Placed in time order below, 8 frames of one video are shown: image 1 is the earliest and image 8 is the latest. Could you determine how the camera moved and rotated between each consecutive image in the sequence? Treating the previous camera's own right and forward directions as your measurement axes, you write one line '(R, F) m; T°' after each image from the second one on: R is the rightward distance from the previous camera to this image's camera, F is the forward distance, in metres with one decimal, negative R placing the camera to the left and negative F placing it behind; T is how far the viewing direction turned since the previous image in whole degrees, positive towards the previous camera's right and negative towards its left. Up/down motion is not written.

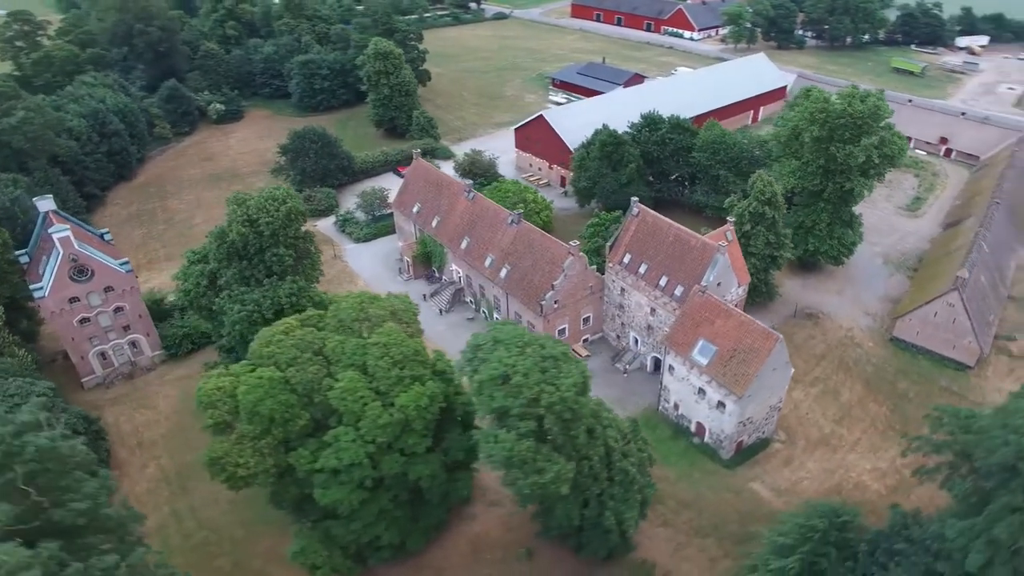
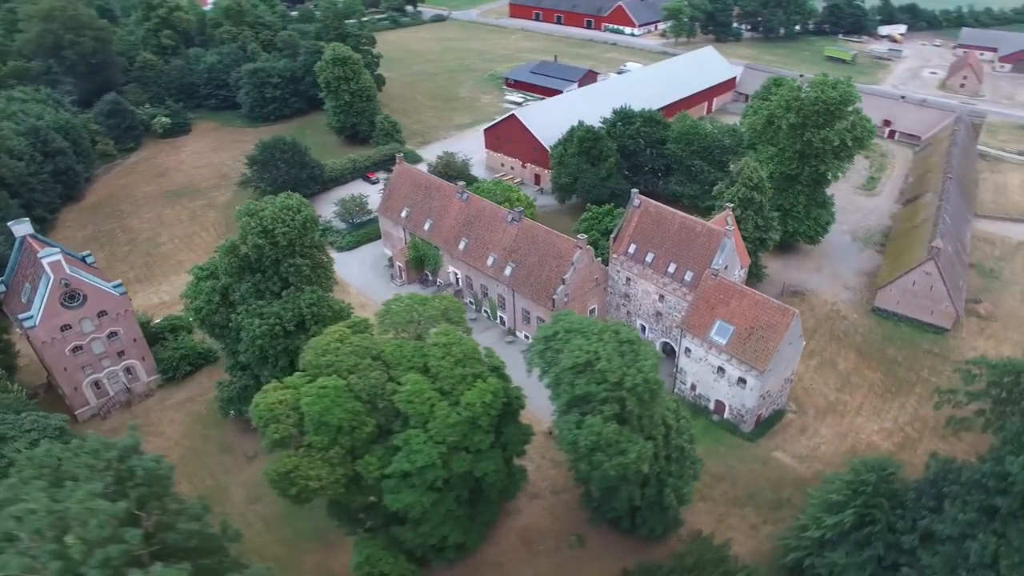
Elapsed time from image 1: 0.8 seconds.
(-4.8, -0.3) m; +5°
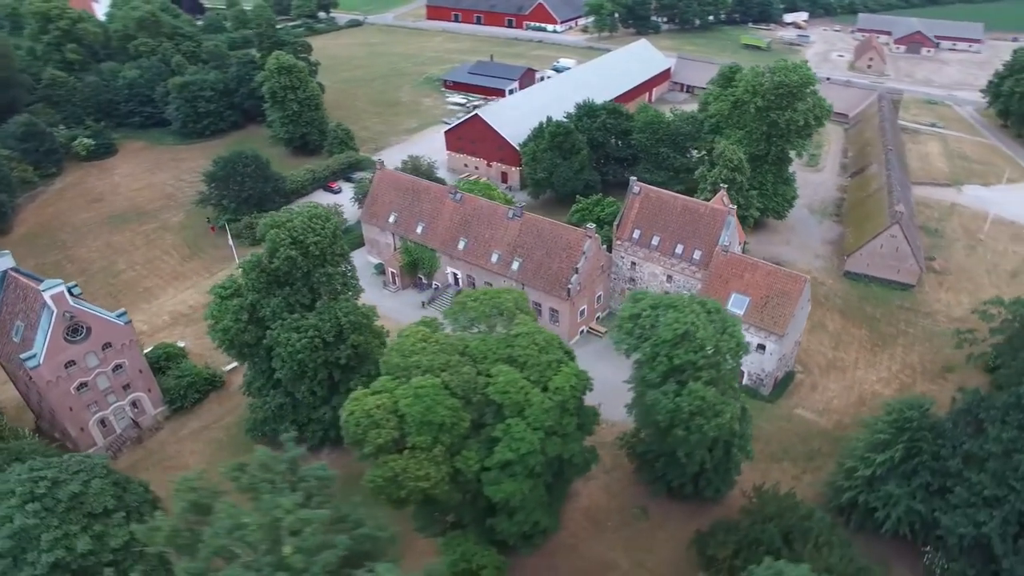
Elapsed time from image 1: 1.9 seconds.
(-6.7, -0.5) m; +7°
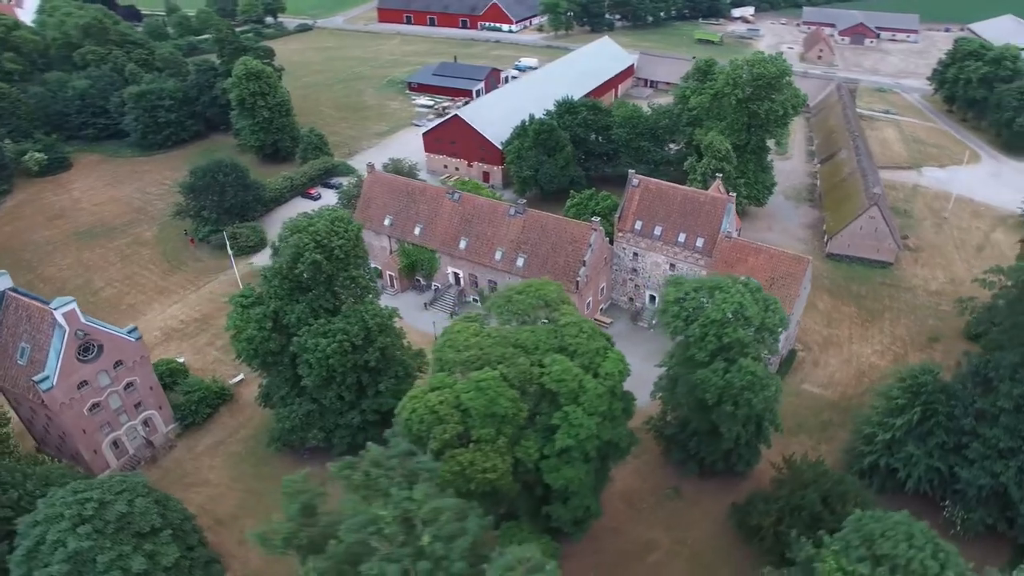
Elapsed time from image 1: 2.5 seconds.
(-4.1, -0.5) m; +4°
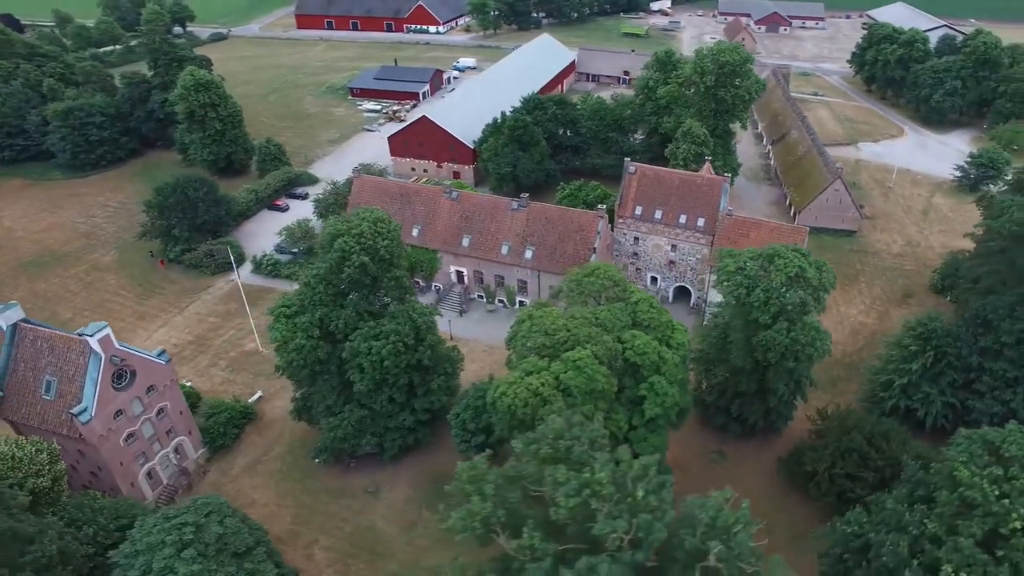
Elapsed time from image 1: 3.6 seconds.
(-7.0, -0.6) m; +7°
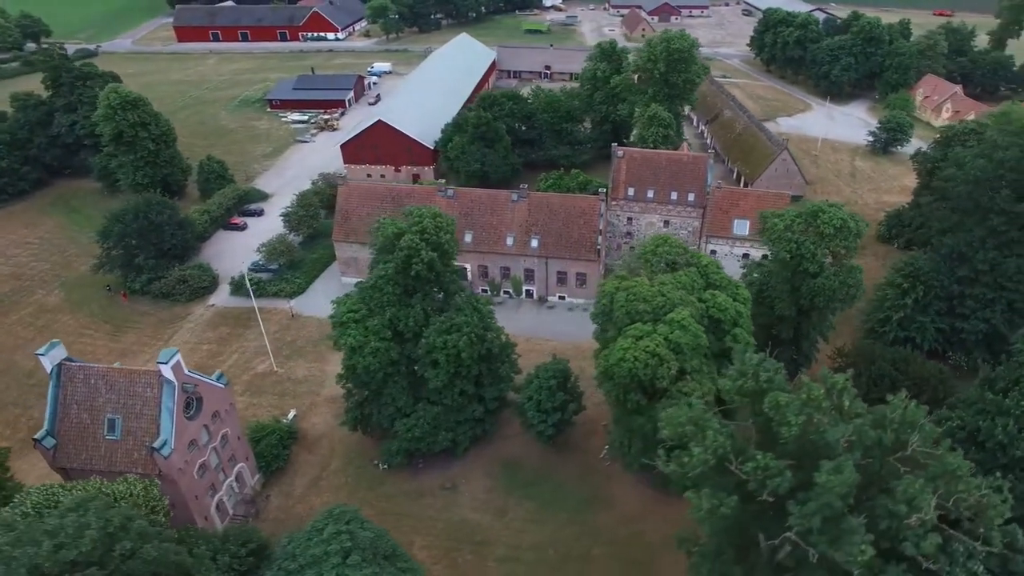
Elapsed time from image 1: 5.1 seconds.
(-9.6, -0.6) m; +10°
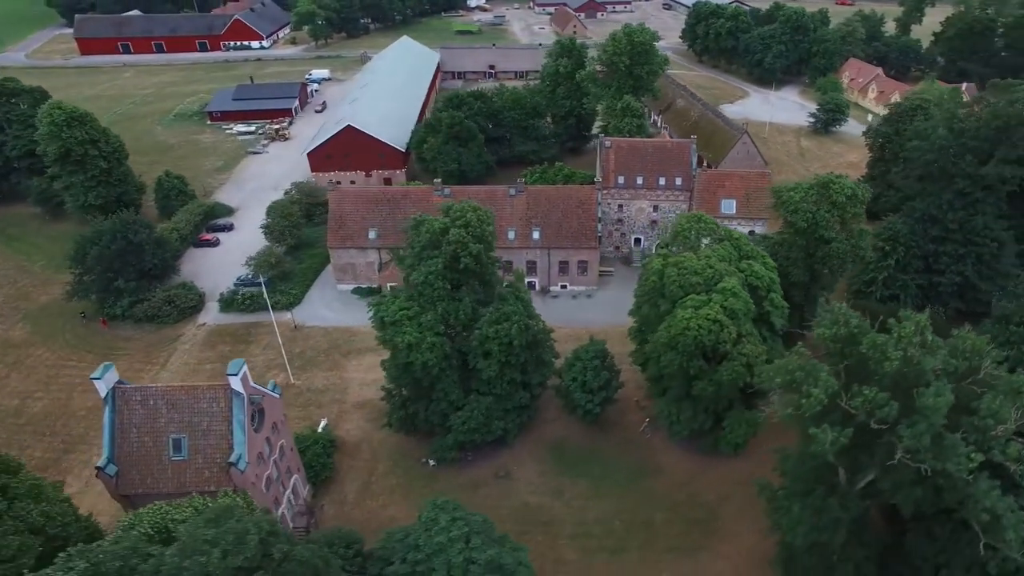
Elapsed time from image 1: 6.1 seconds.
(-6.9, -0.7) m; +7°
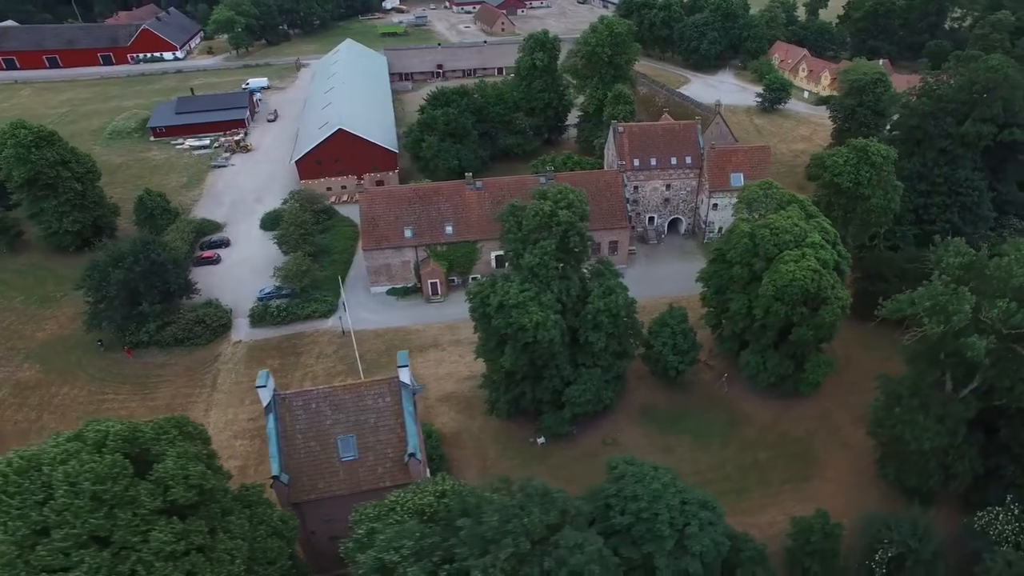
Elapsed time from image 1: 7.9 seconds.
(-11.9, -0.9) m; +9°
